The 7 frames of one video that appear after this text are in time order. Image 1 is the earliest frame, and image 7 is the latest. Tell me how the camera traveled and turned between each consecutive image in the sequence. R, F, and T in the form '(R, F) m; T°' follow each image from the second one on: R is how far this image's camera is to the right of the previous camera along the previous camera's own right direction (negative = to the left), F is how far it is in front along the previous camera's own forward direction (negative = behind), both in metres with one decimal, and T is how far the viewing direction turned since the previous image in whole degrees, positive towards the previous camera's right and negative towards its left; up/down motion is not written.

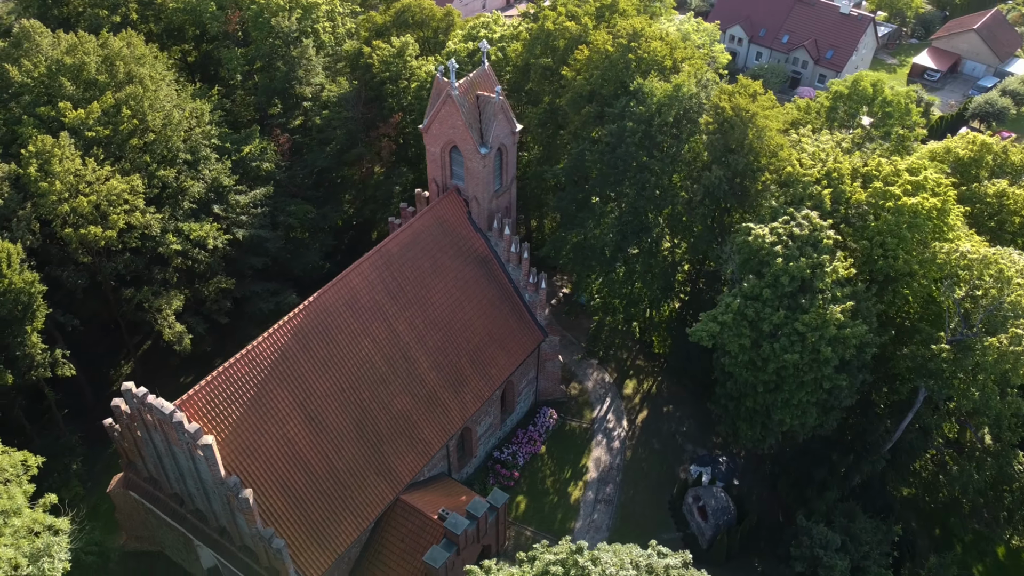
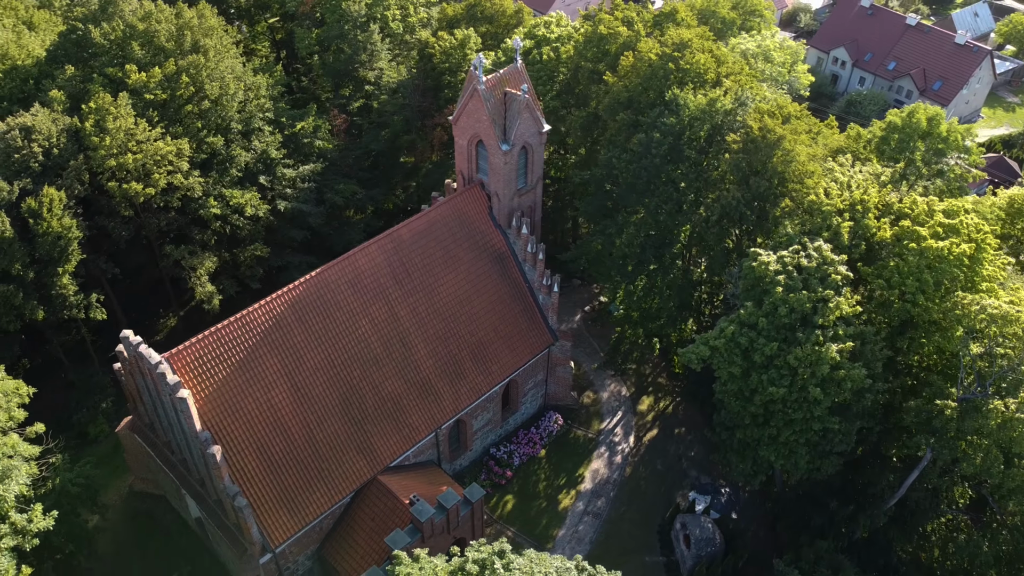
(+3.5, +0.3) m; -7°
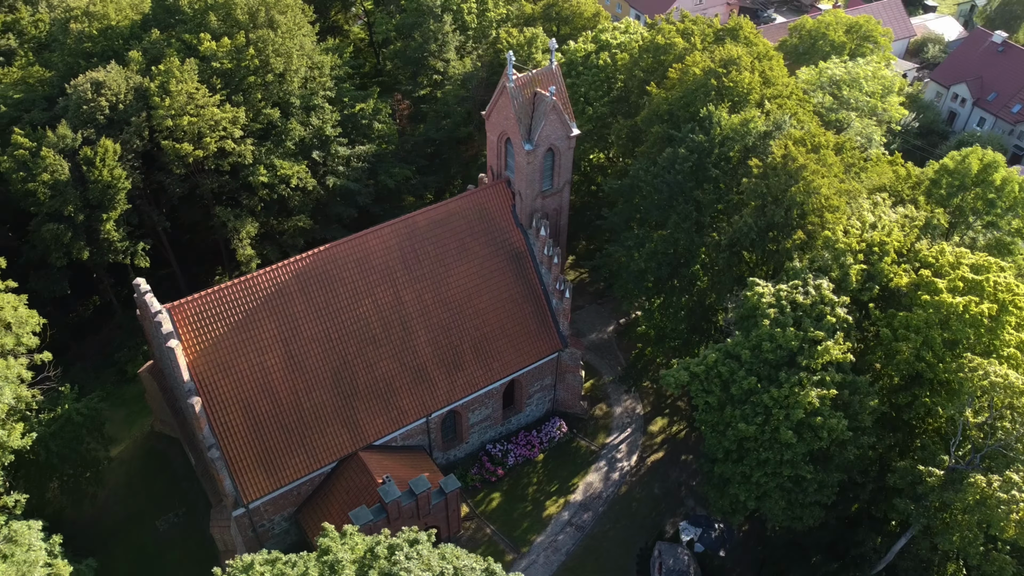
(+3.9, +0.3) m; -8°
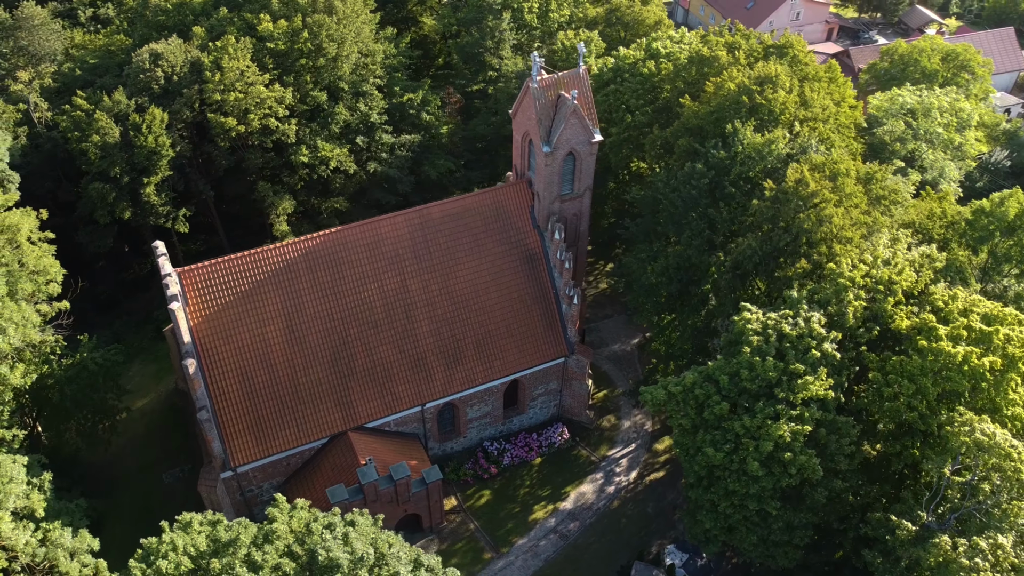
(+3.1, +0.2) m; -7°
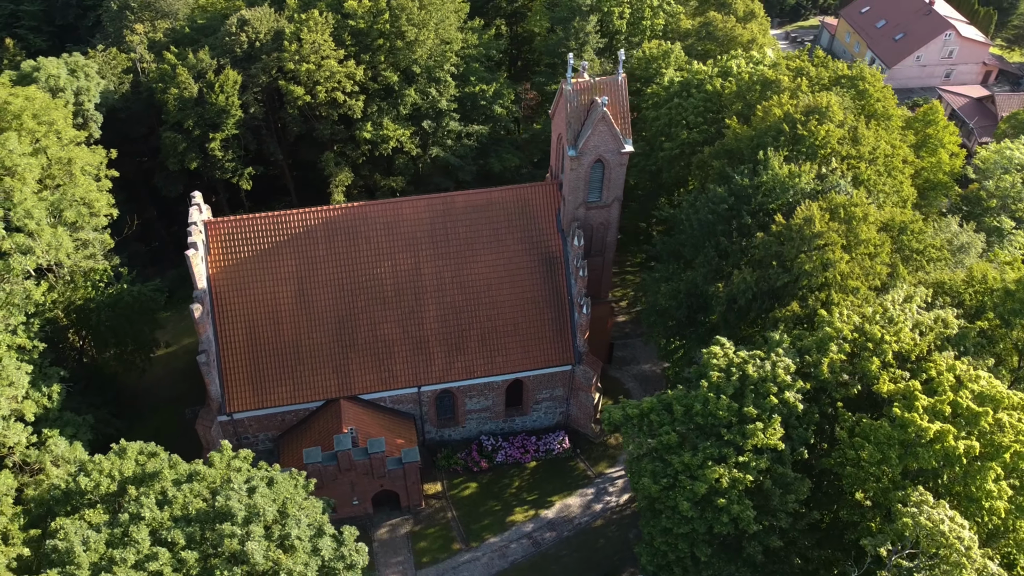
(+4.6, +0.5) m; -10°
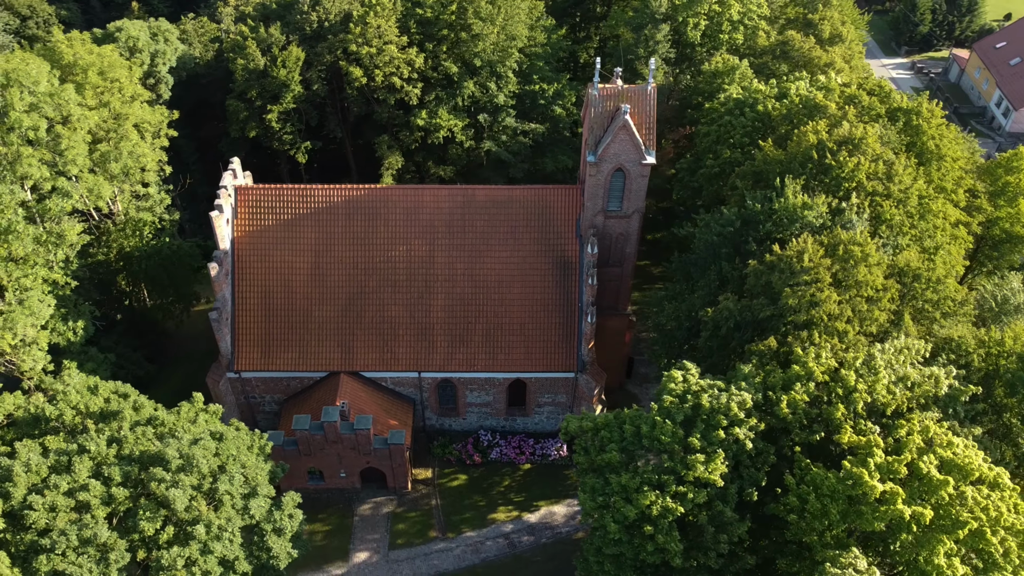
(+3.9, +0.3) m; -8°
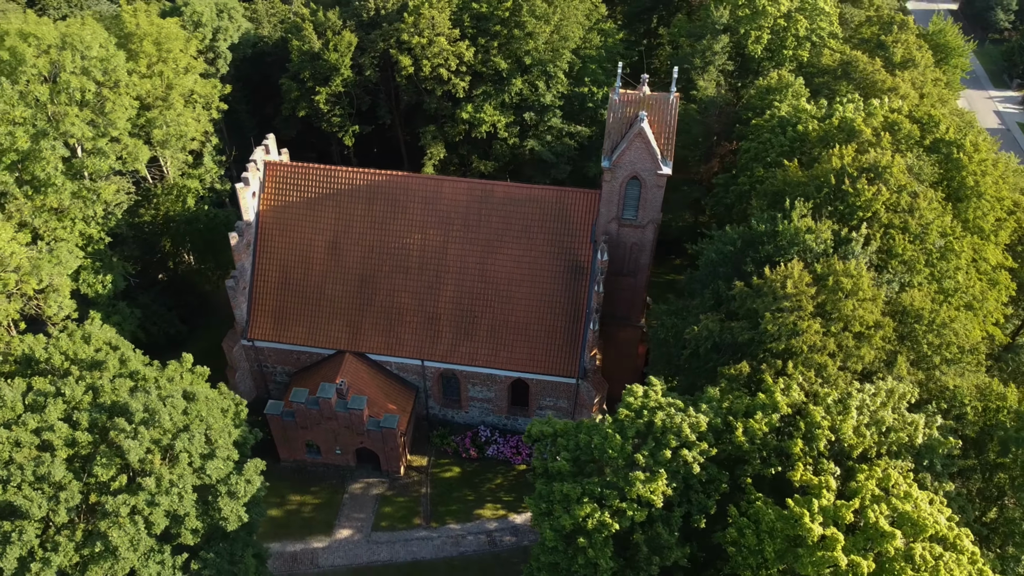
(+3.1, +0.3) m; -7°
